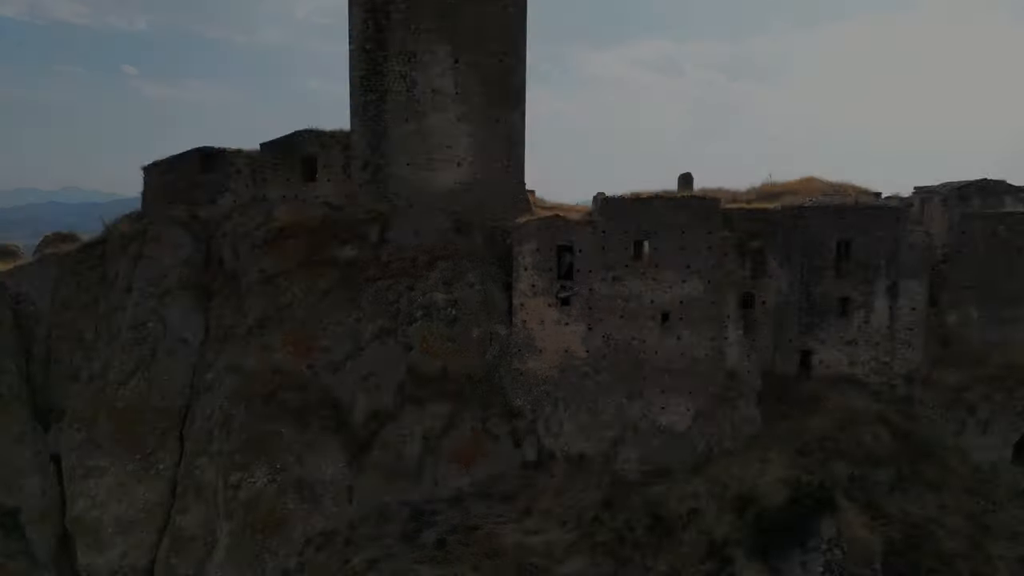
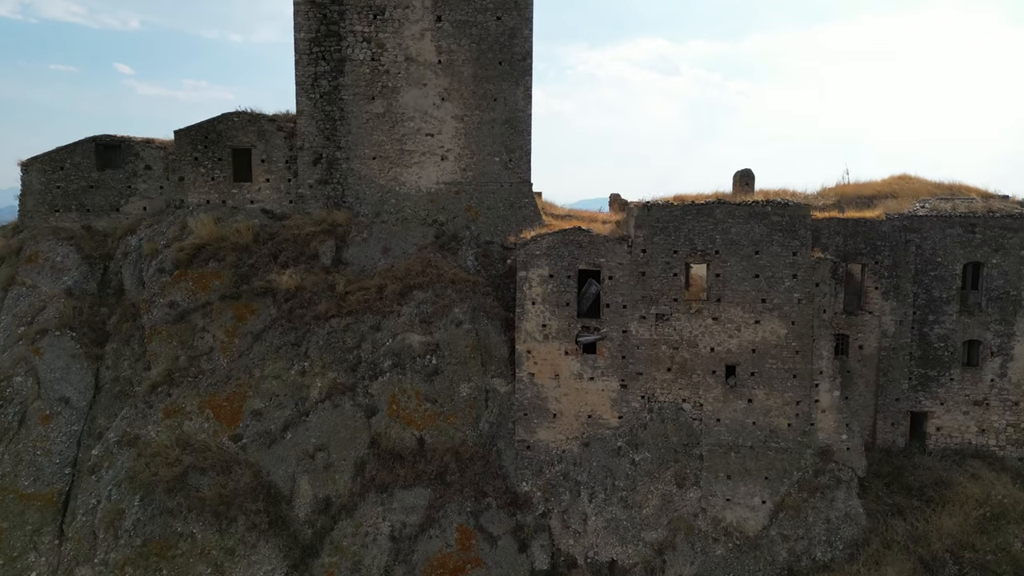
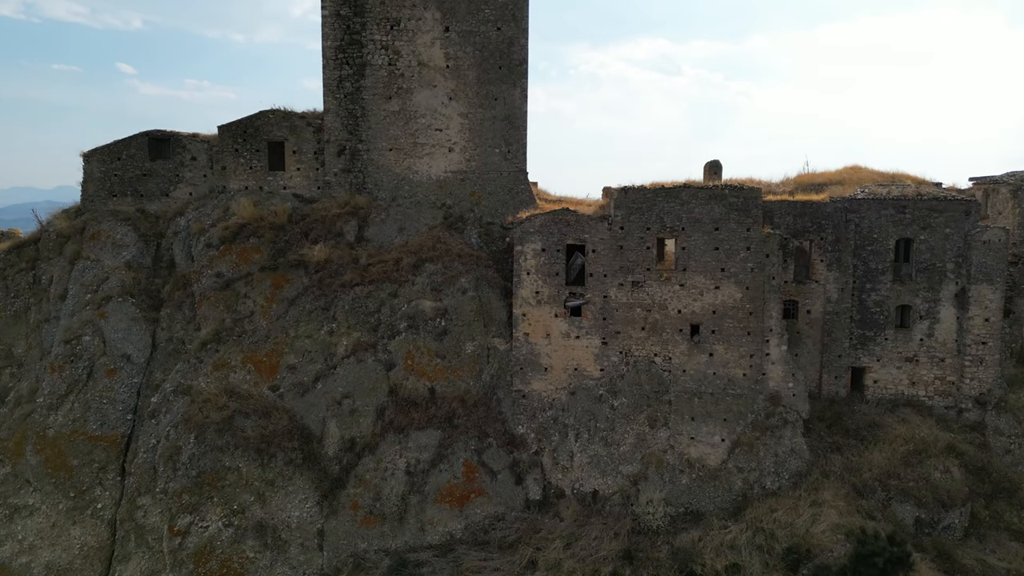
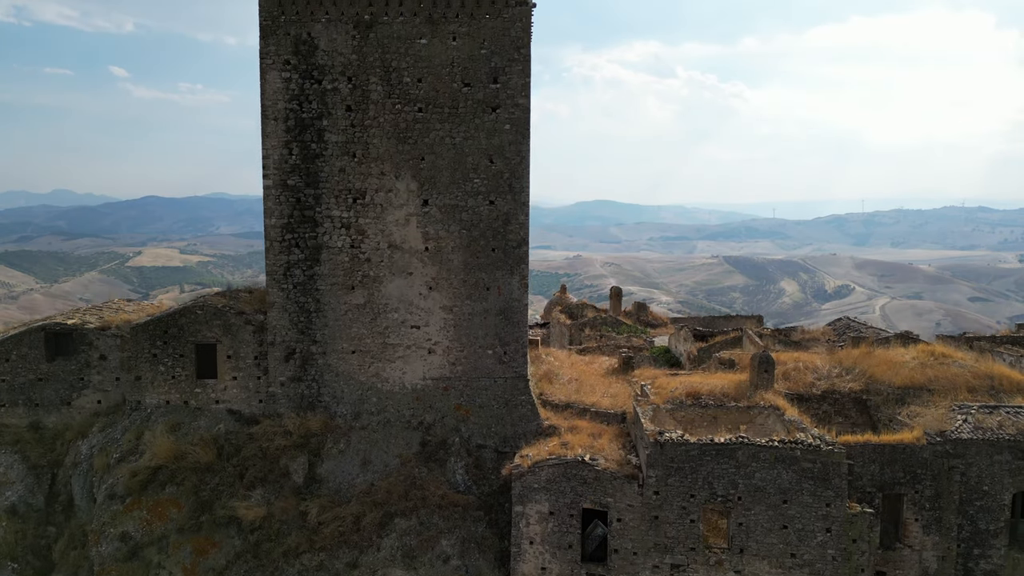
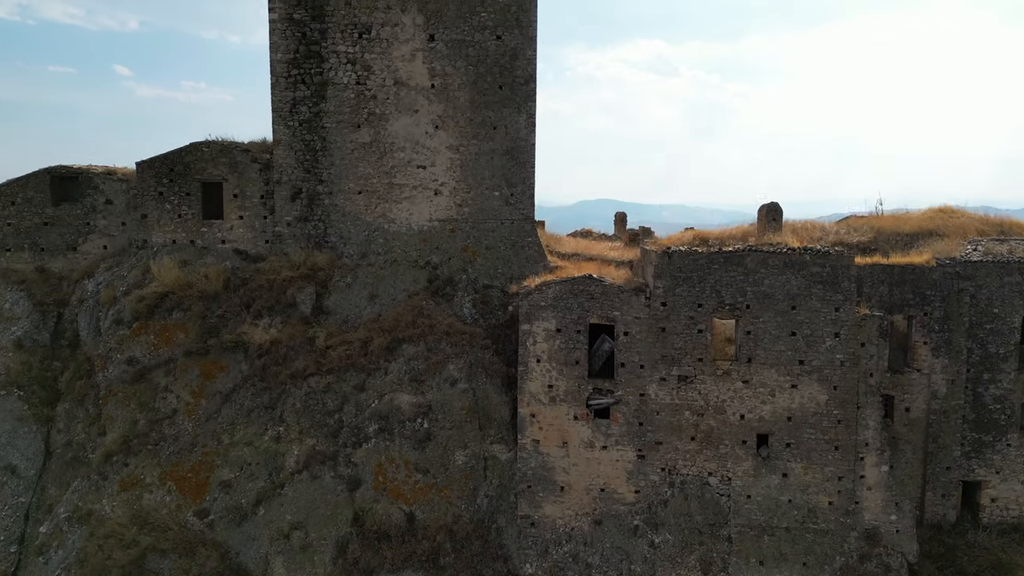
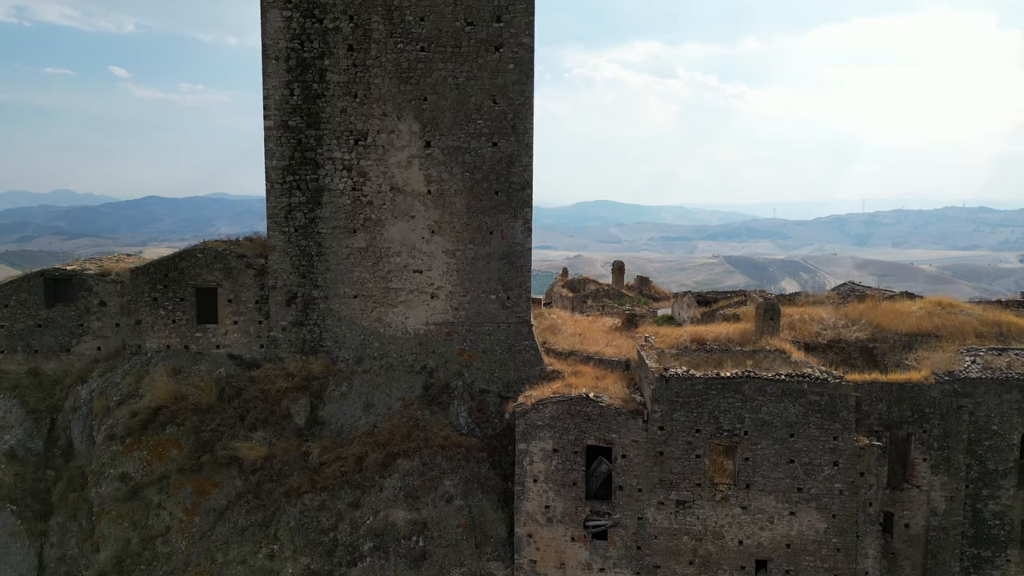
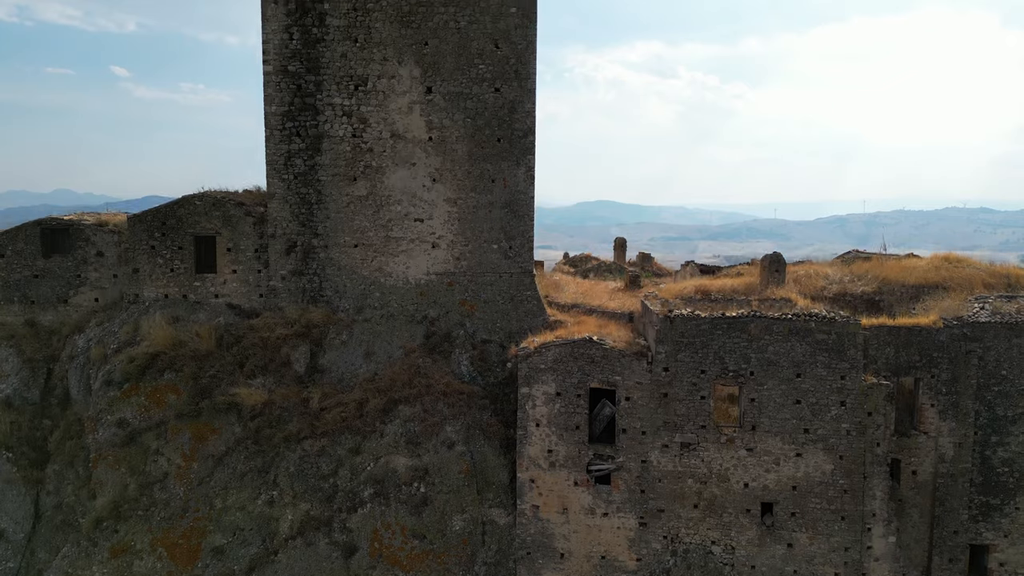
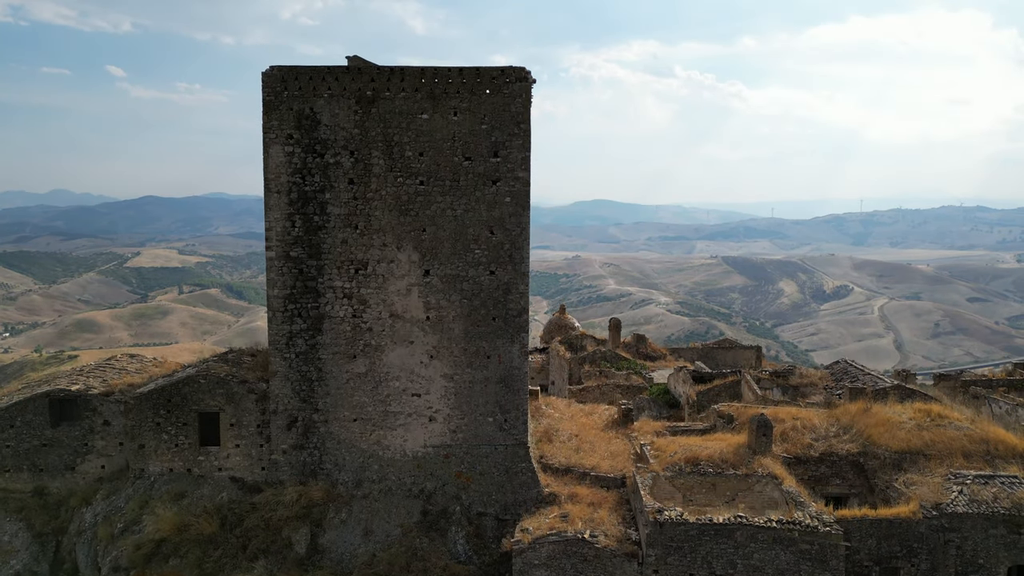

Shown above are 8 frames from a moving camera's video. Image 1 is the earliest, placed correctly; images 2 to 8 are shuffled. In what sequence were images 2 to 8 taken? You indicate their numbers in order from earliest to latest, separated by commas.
3, 2, 5, 7, 6, 4, 8
